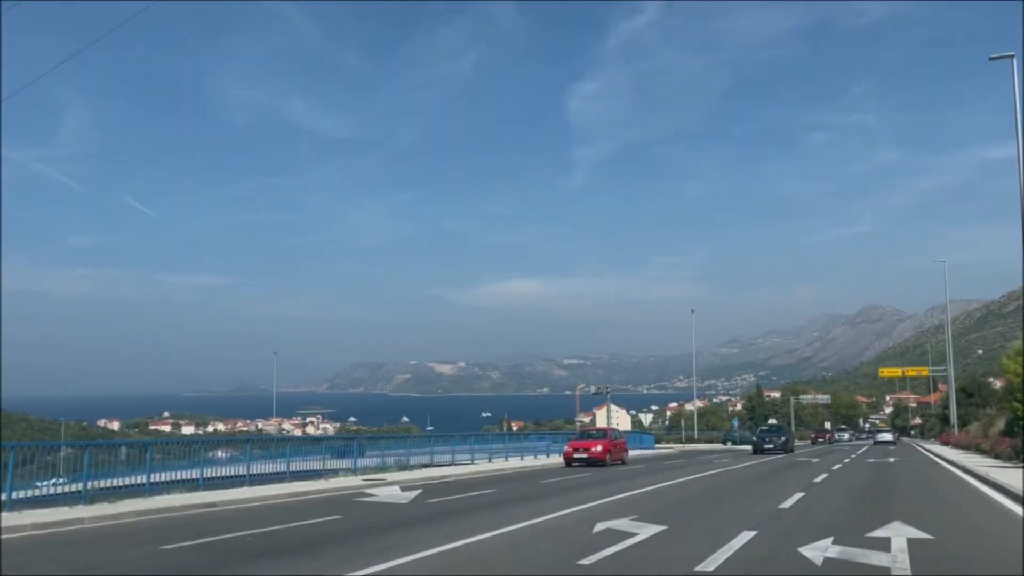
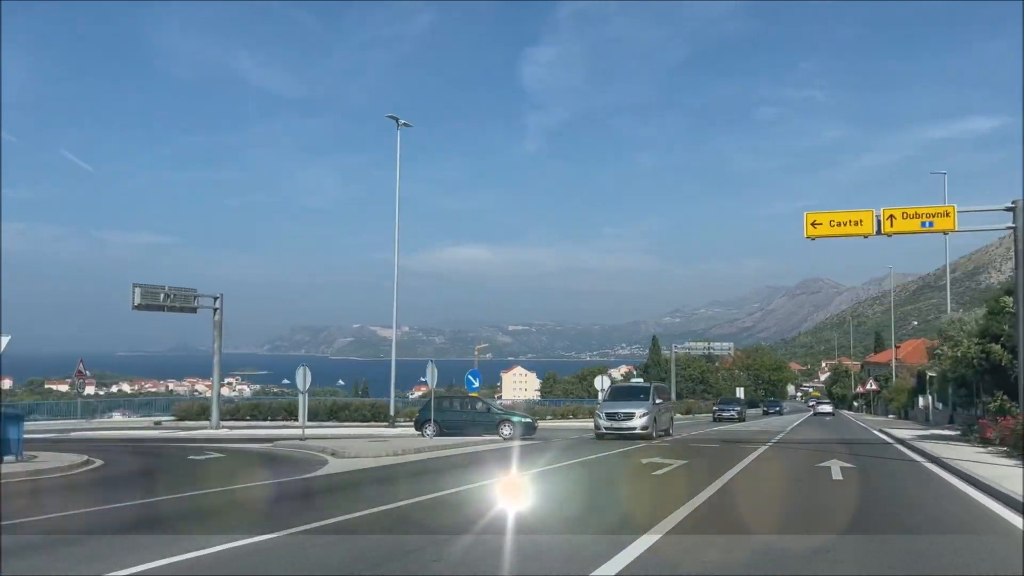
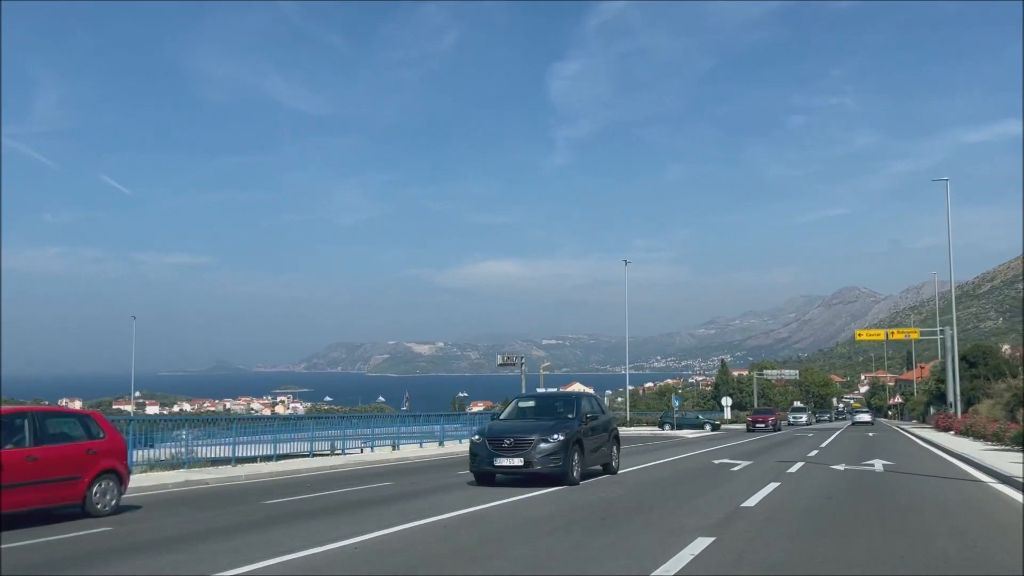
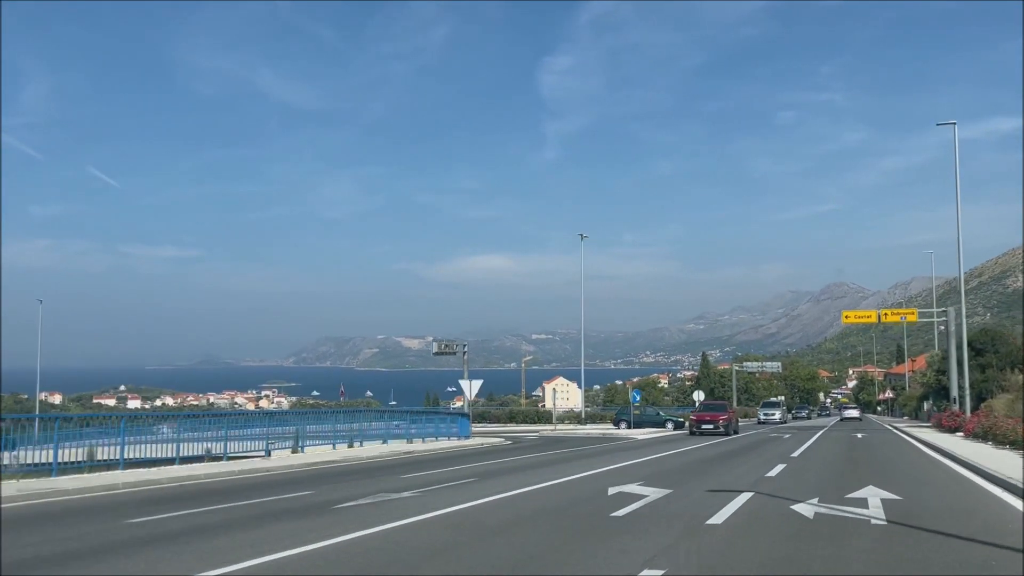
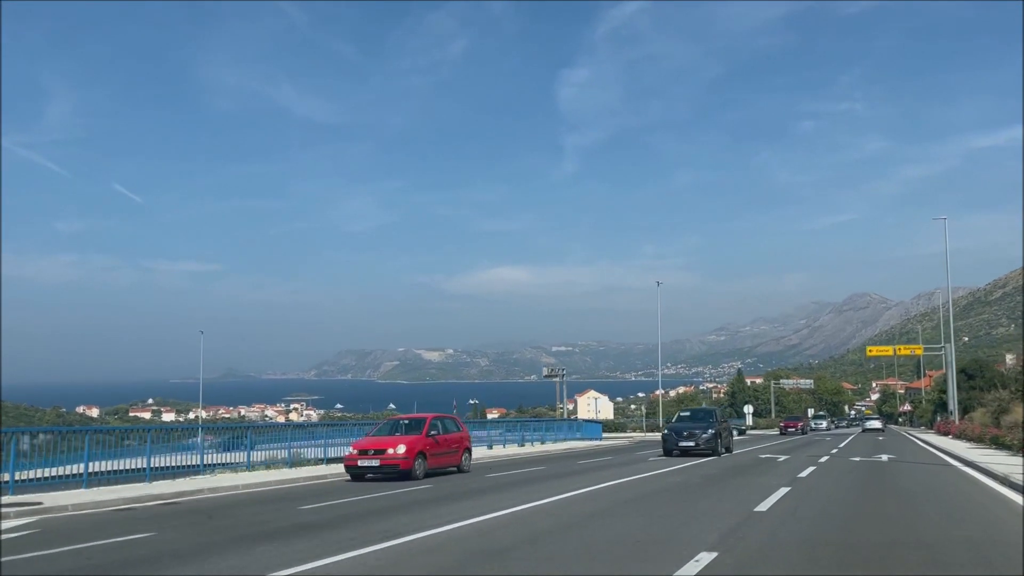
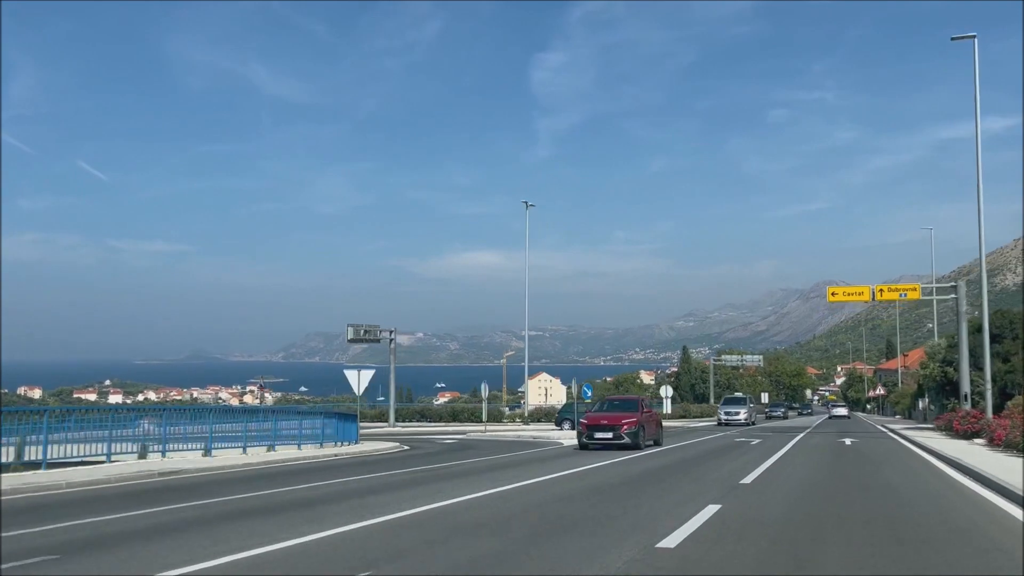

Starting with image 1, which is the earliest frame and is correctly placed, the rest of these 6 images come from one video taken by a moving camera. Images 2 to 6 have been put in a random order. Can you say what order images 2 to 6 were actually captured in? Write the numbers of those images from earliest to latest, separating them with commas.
5, 3, 4, 6, 2
